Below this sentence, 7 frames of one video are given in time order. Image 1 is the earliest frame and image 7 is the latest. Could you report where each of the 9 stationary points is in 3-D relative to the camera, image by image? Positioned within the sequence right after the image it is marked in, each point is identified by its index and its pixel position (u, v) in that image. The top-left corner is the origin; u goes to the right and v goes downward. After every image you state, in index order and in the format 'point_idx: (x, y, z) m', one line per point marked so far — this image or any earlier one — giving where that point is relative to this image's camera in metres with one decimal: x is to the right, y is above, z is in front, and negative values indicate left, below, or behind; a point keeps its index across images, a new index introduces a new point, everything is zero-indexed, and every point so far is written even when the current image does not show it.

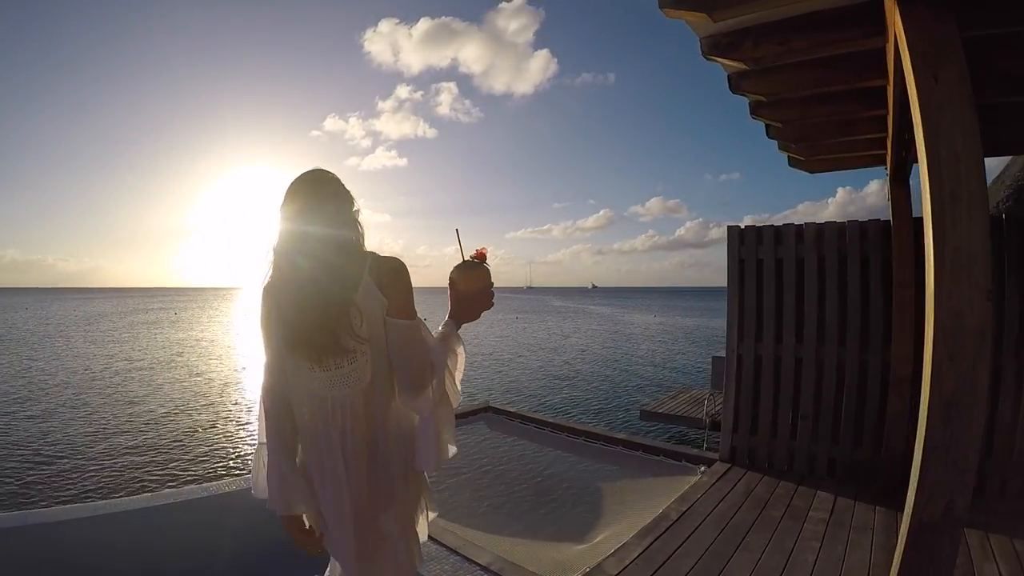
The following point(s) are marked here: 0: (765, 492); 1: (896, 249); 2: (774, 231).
0: (+2.4, -2.0, +5.1) m
1: (+3.6, +0.4, +5.1) m
2: (+2.8, +0.6, +5.7) m
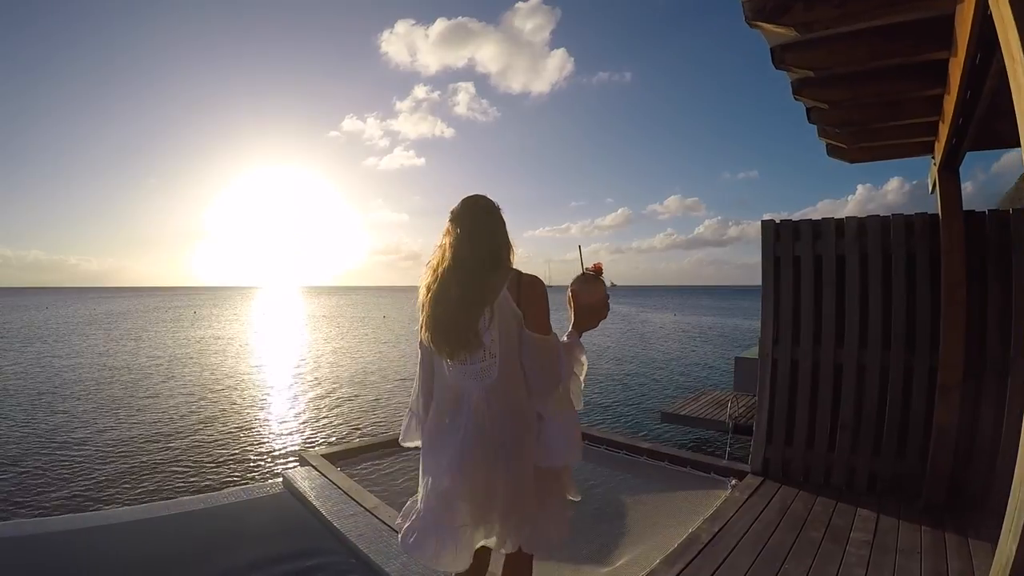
0: (+2.6, -1.9, +4.7) m
1: (+3.8, +0.4, +4.6) m
2: (+3.0, +0.6, +5.3) m
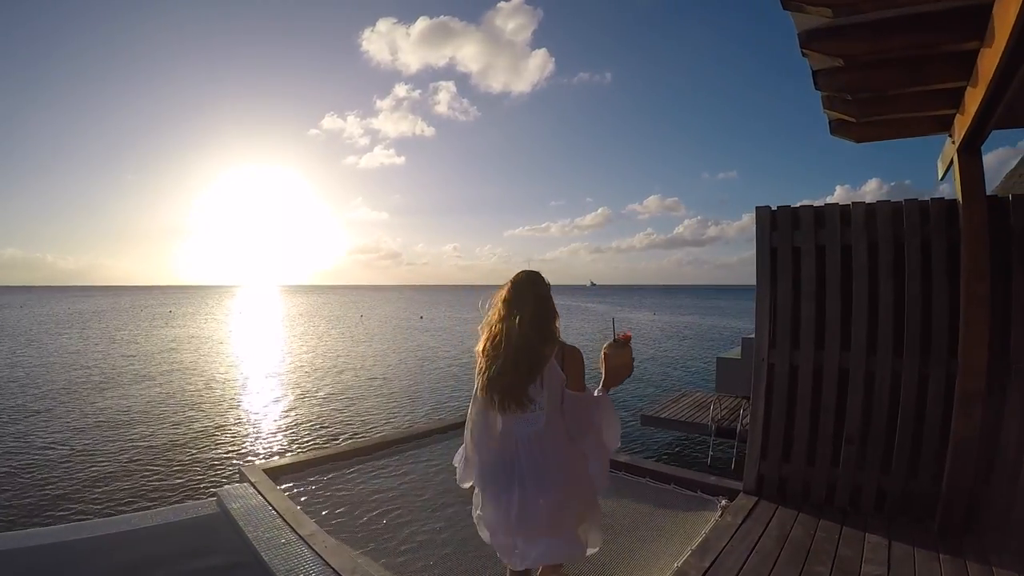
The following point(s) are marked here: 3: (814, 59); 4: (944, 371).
0: (+2.2, -1.9, +4.1) m
1: (+3.5, +0.4, +4.0) m
2: (+2.7, +0.7, +4.7) m
3: (+2.0, +1.5, +3.6) m
4: (+3.4, -0.6, +4.2) m
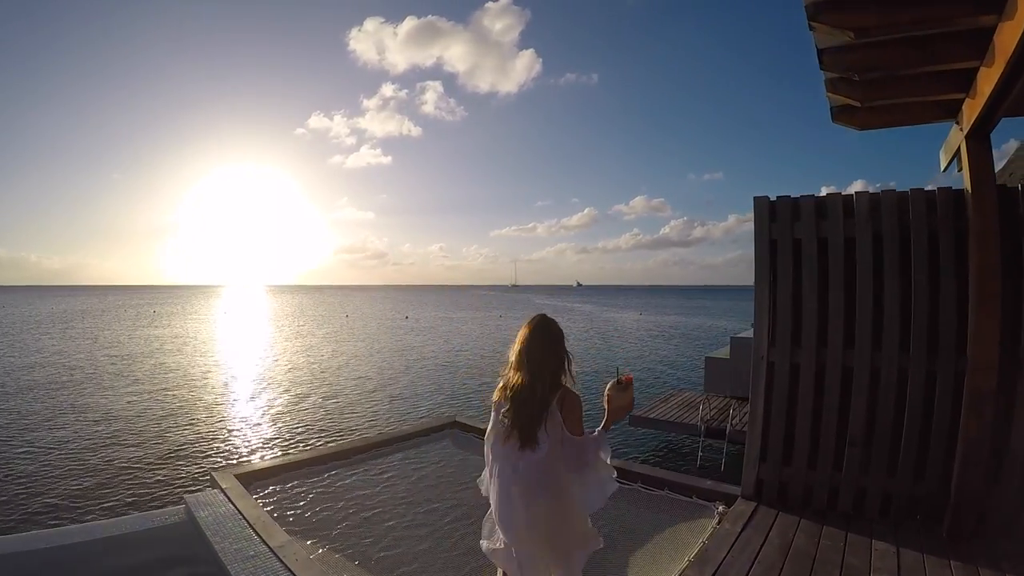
0: (+2.1, -1.9, +3.9) m
1: (+3.4, +0.5, +3.8) m
2: (+2.6, +0.7, +4.5) m
3: (+2.0, +1.6, +3.4) m
4: (+3.3, -0.6, +4.0) m
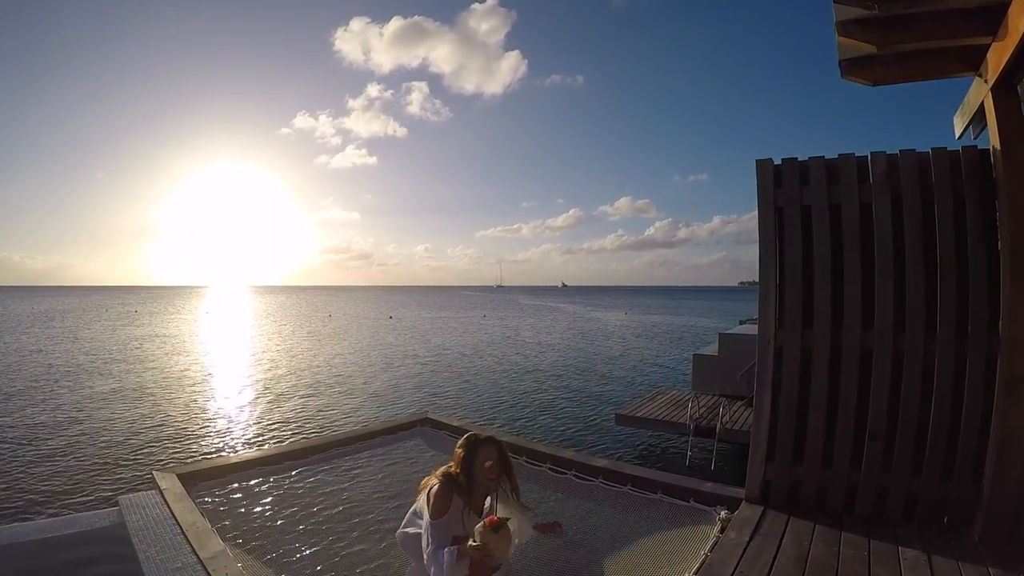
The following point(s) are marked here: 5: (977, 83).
0: (+2.0, -1.7, +3.3) m
1: (+3.2, +0.6, +3.4) m
2: (+2.4, +0.9, +4.0) m
3: (+1.8, +1.8, +2.9) m
4: (+3.1, -0.4, +3.5) m
5: (+4.0, +1.8, +4.7) m
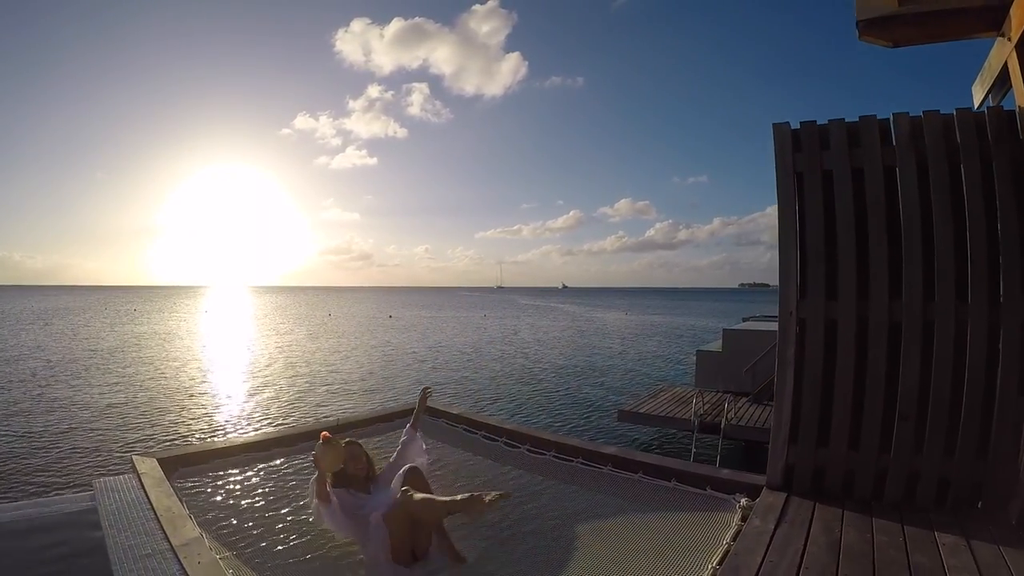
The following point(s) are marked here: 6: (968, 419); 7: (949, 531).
0: (+2.0, -1.5, +3.1) m
1: (+3.2, +0.8, +3.1) m
2: (+2.4, +1.1, +3.7) m
3: (+1.9, +2.0, +2.6) m
4: (+3.2, -0.2, +3.2) m
5: (+4.1, +2.0, +4.4) m
6: (+2.9, -0.9, +3.4) m
7: (+2.6, -1.5, +3.2) m
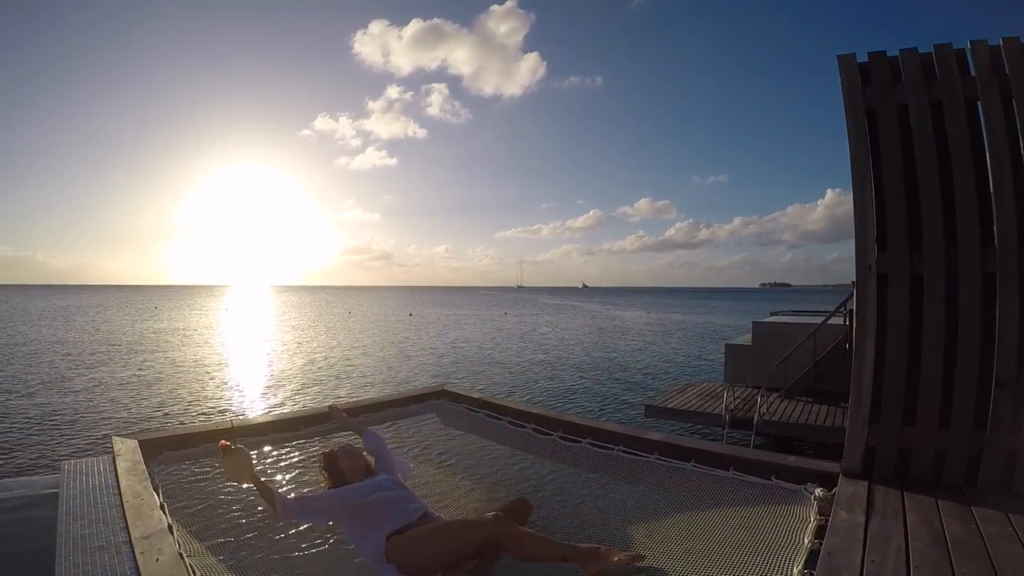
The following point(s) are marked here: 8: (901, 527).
0: (+2.2, -1.2, +2.6) m
1: (+3.5, +1.1, +2.6) m
2: (+2.7, +1.3, +3.2) m
3: (+2.1, +2.2, +2.1) m
4: (+3.4, 0.0, +2.7) m
5: (+4.3, +2.3, +3.9) m
6: (+3.2, -0.6, +2.9) m
7: (+2.9, -1.3, +2.7) m
8: (+1.9, -1.2, +2.7) m
